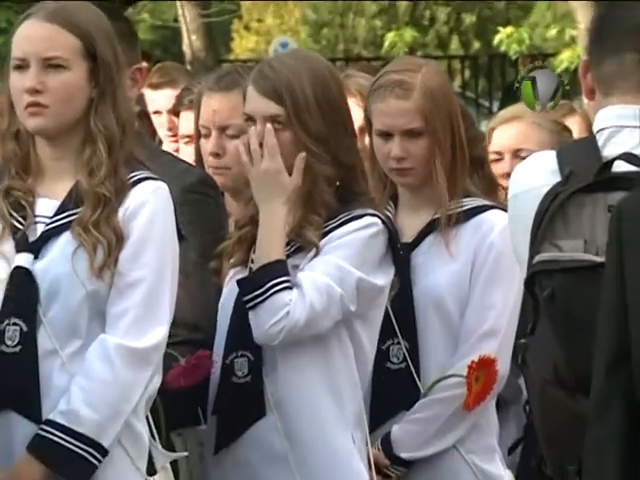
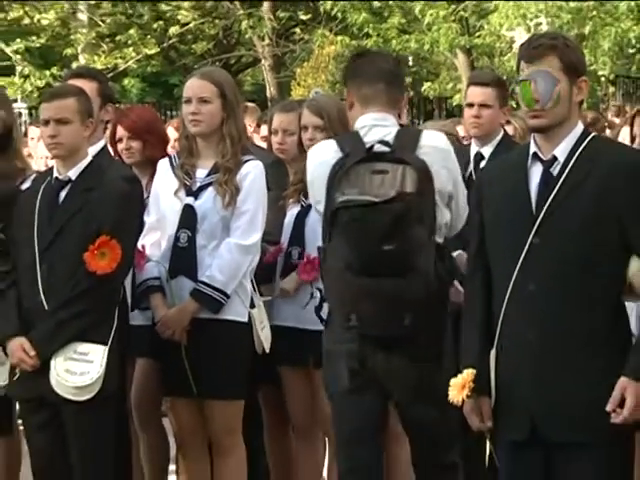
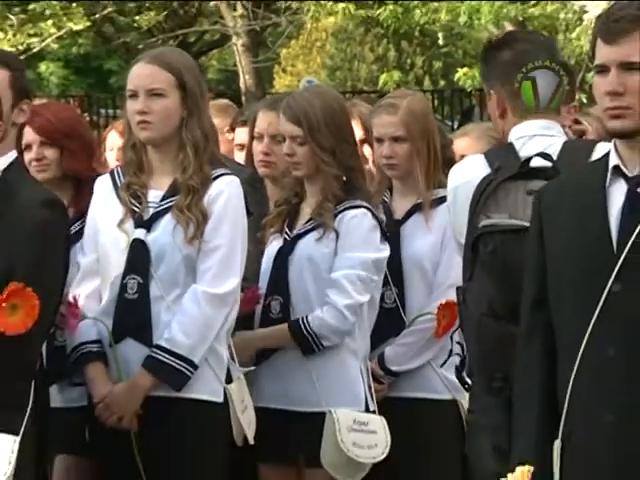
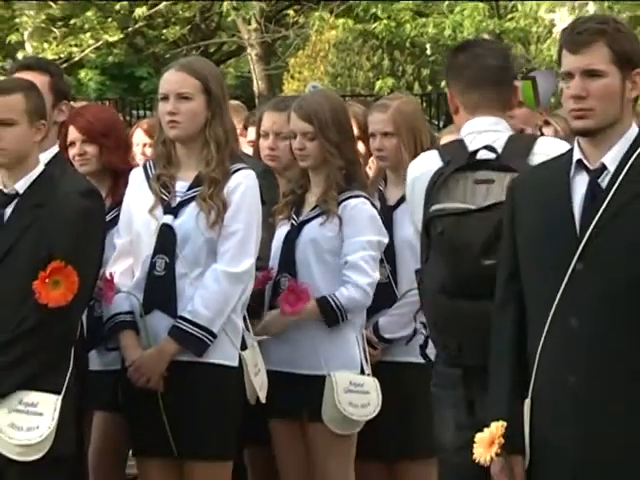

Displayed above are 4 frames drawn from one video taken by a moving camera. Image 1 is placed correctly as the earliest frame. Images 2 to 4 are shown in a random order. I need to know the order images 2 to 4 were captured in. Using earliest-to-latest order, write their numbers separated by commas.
3, 4, 2
